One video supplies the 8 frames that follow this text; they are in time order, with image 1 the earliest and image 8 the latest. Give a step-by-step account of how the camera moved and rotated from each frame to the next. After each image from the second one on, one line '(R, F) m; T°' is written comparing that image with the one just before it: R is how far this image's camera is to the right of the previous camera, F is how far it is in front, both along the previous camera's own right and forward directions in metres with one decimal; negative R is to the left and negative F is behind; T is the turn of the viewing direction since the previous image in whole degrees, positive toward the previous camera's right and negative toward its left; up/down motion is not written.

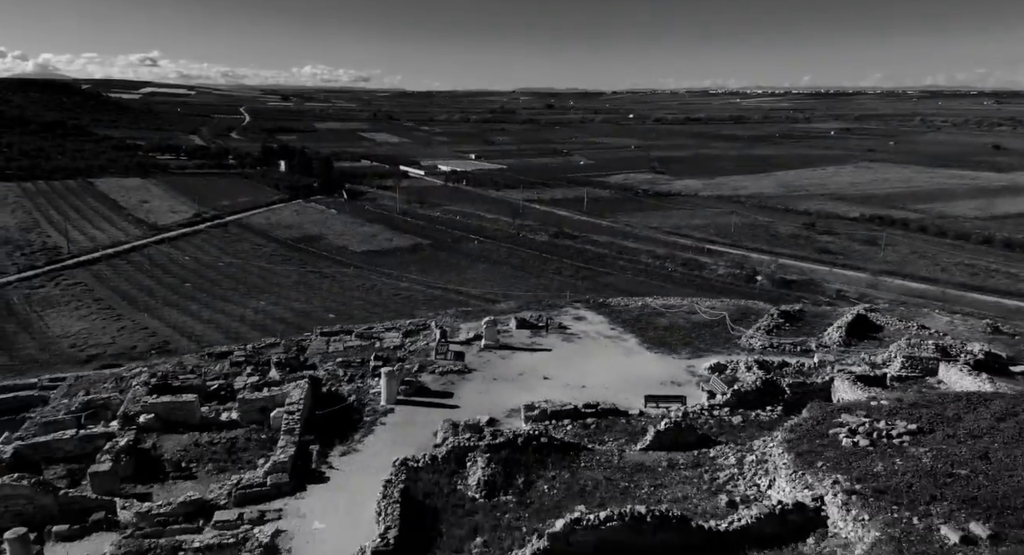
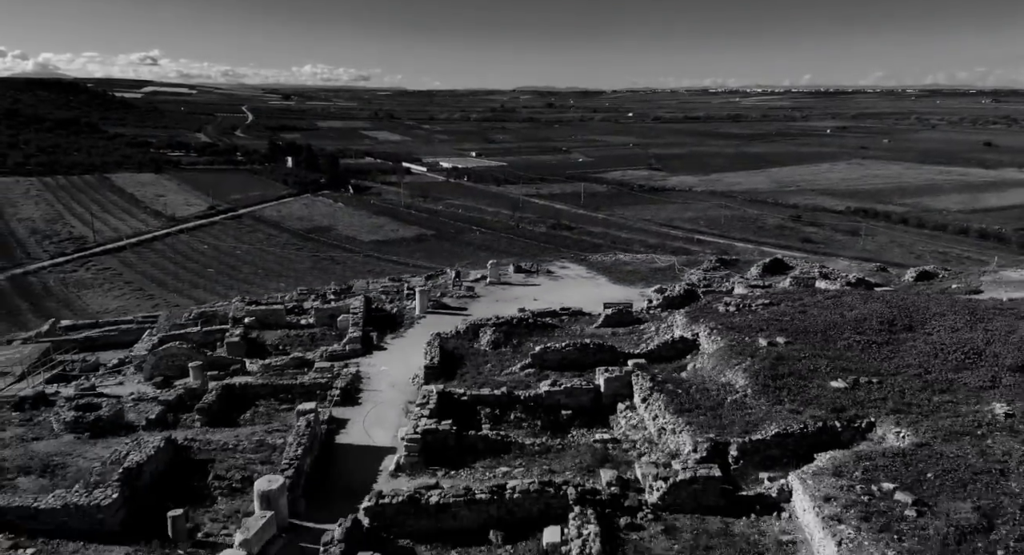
(0.0, -2.8) m; 0°
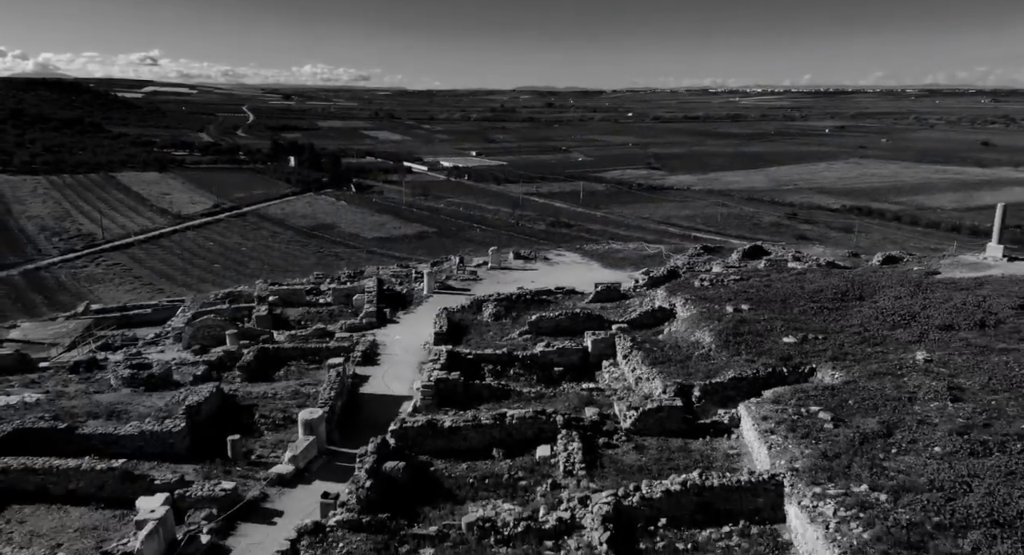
(0.0, -1.0) m; 0°
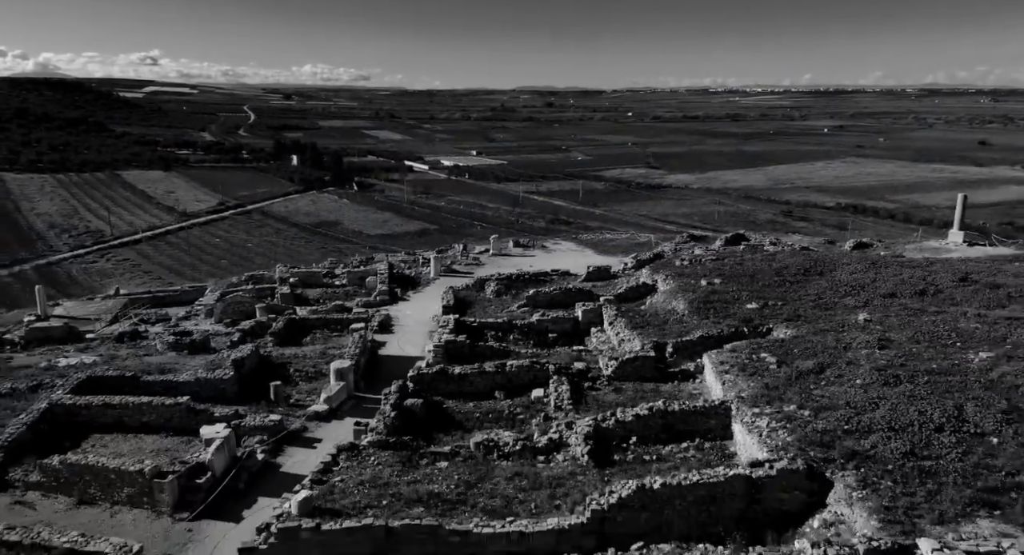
(0.0, -1.0) m; 0°
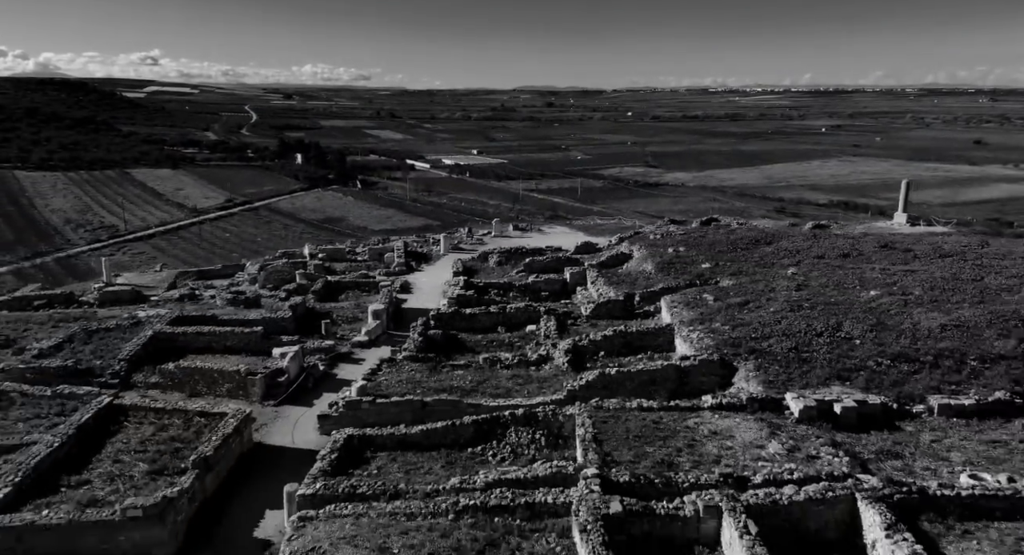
(0.0, -1.8) m; 0°
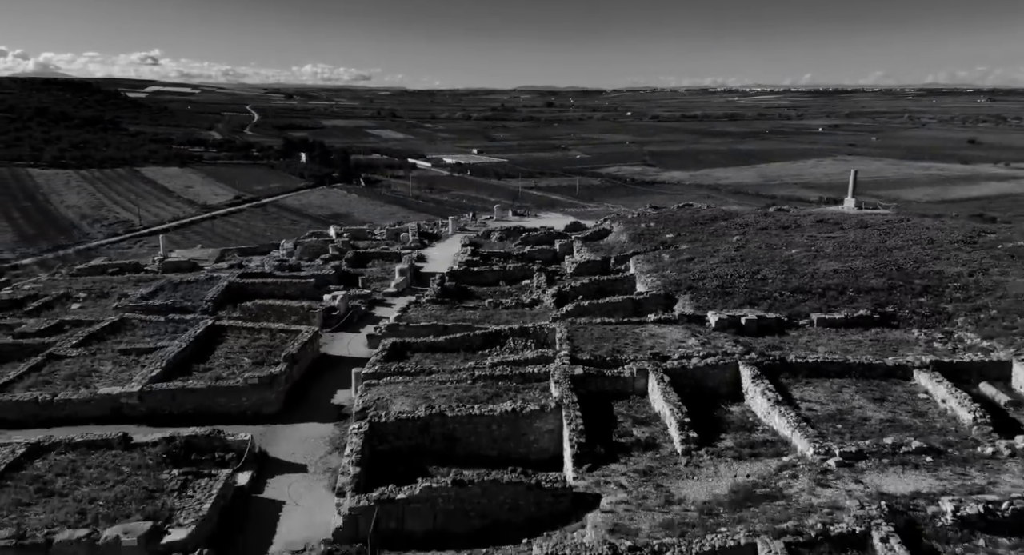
(0.0, -2.1) m; 0°
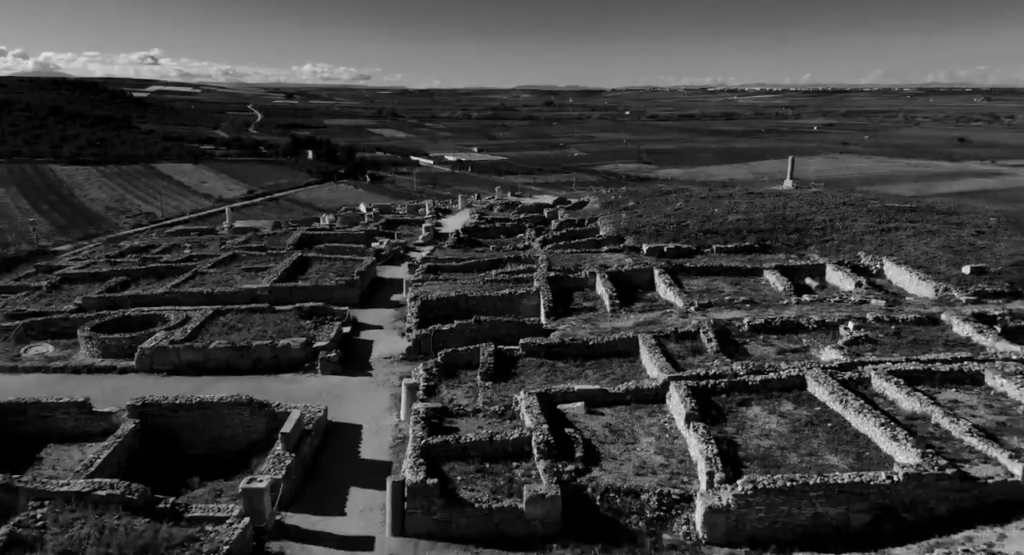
(0.0, -3.5) m; 0°
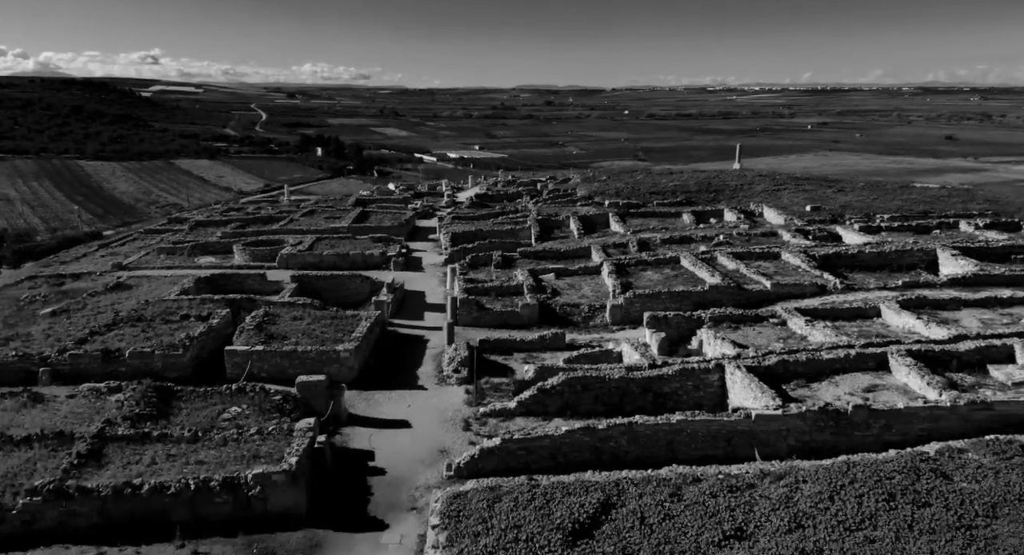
(0.0, -4.6) m; 0°
